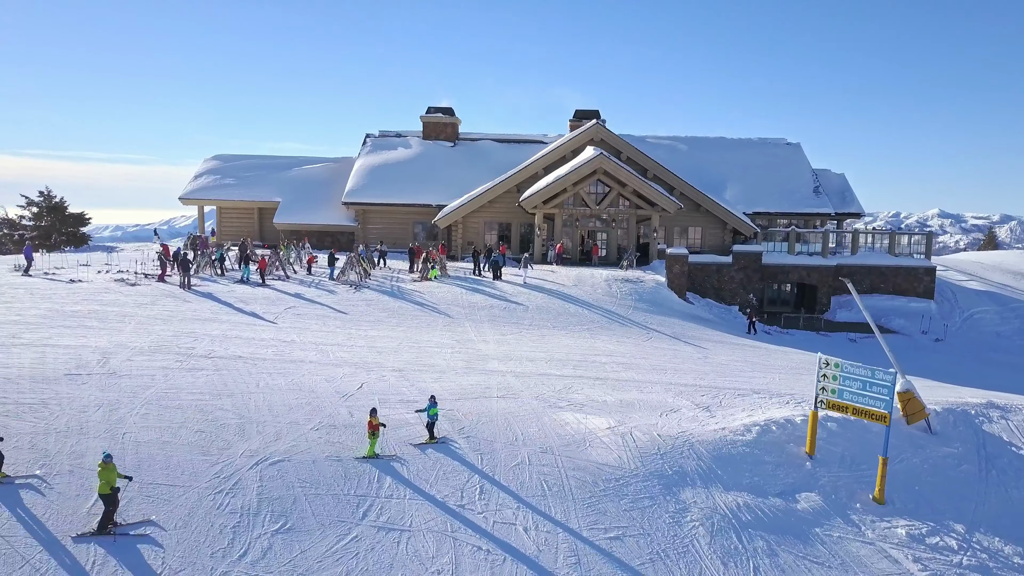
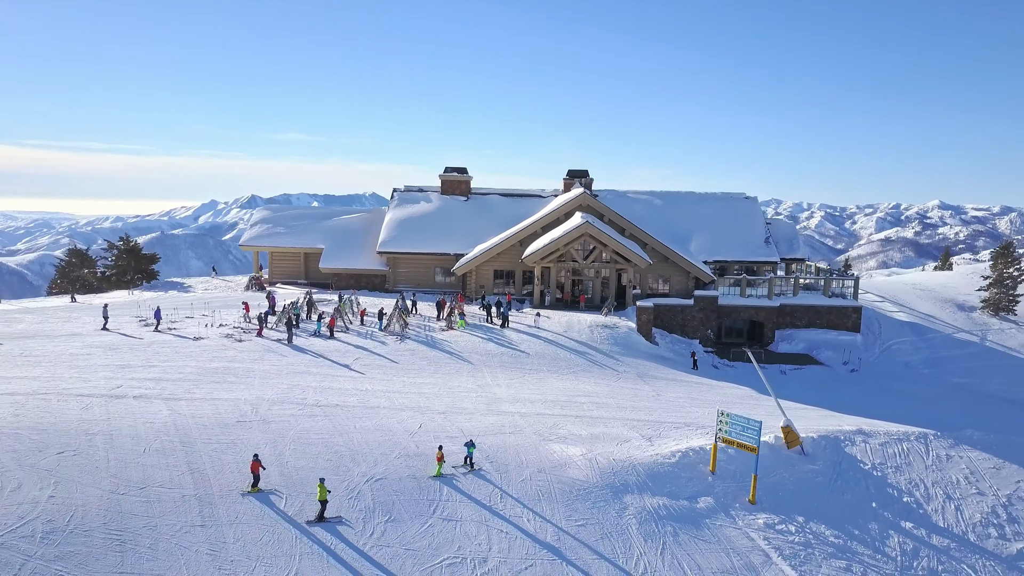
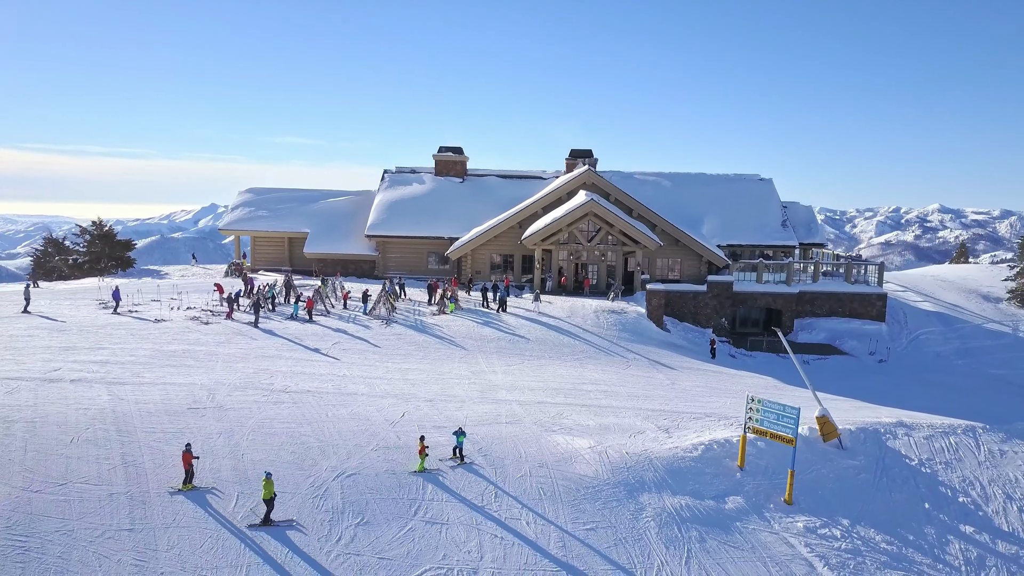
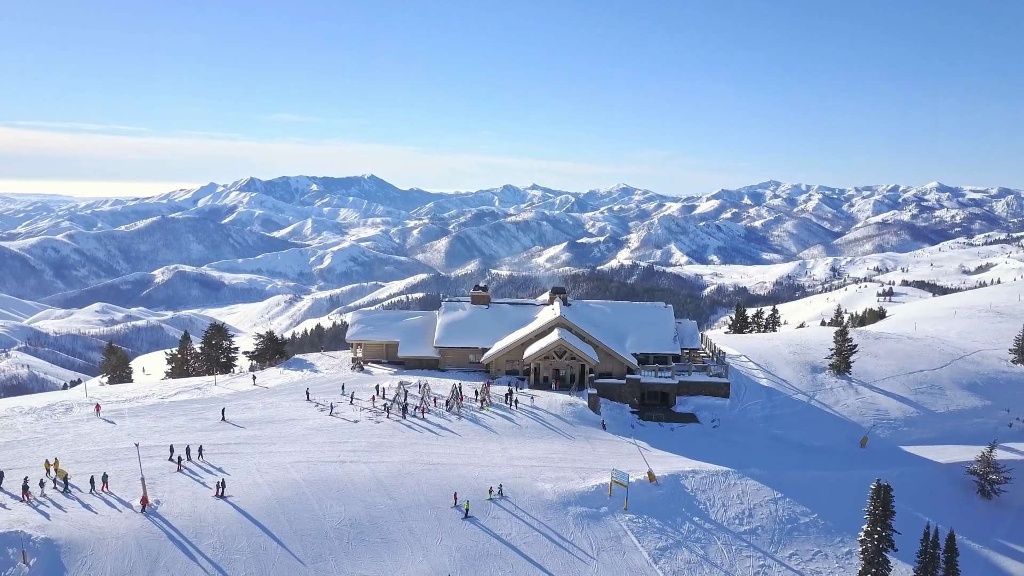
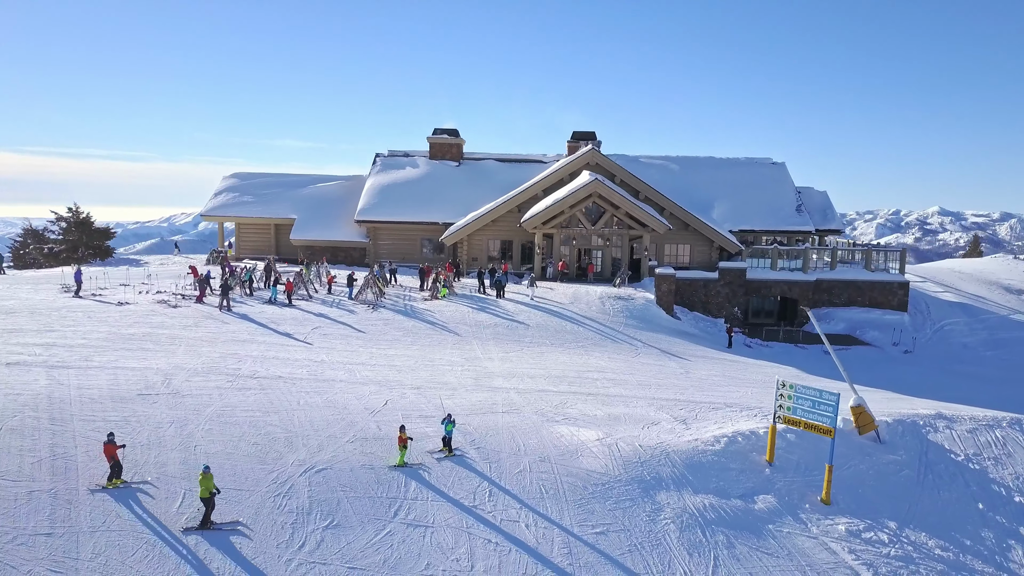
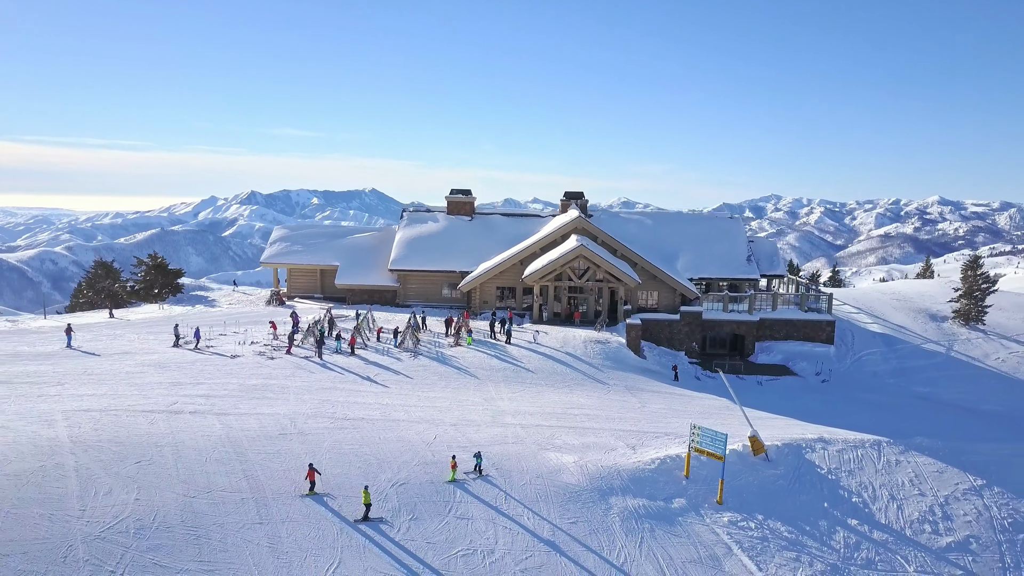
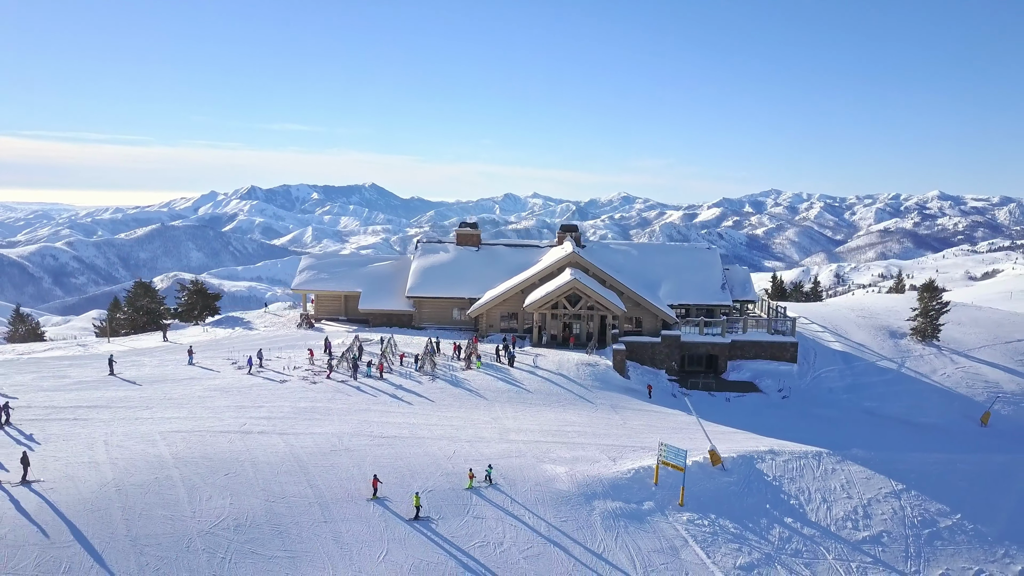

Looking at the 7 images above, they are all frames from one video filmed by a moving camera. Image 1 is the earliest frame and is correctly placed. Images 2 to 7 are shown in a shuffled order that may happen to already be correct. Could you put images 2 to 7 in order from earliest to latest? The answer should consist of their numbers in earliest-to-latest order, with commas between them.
5, 3, 2, 6, 7, 4
